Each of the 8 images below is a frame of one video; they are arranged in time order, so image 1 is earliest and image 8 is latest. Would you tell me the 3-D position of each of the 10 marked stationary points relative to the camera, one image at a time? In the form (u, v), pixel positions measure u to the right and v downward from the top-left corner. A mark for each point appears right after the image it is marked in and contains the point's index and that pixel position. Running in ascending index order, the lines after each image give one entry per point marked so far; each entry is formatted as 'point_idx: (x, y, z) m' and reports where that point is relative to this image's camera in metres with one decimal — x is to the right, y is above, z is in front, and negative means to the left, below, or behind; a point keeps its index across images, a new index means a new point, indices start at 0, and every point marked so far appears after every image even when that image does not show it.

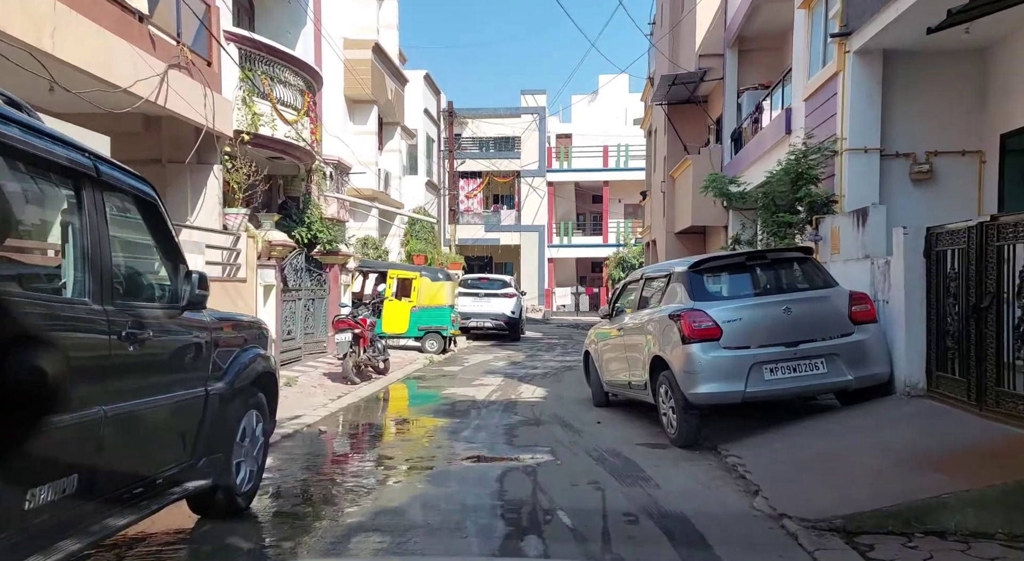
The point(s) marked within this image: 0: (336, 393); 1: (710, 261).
0: (-2.5, -1.6, +11.9) m
1: (+1.9, +0.2, +8.1) m
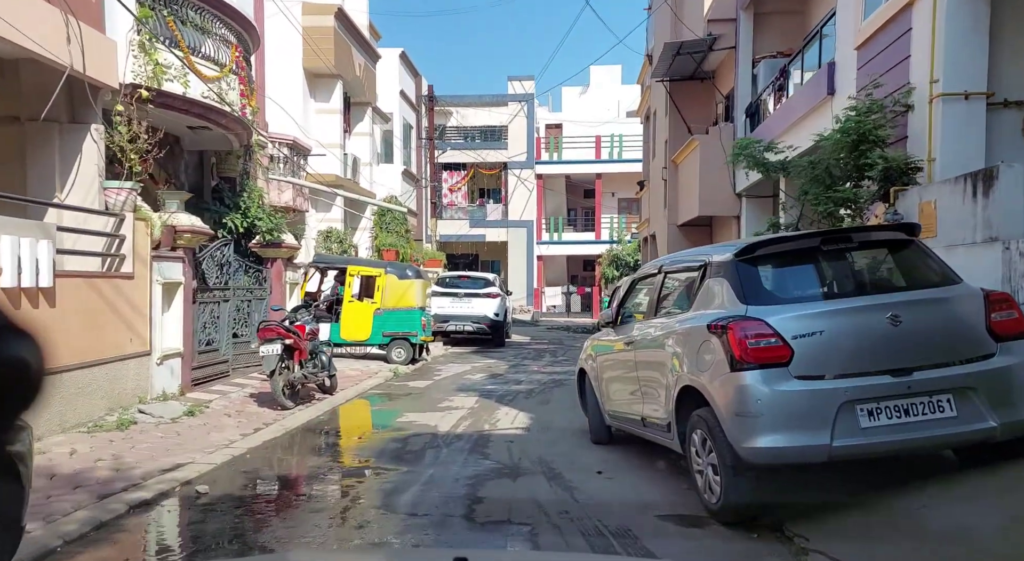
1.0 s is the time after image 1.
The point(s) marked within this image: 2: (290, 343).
0: (-2.8, -1.5, +9.2) m
1: (+1.7, +0.2, +5.5) m
2: (-2.6, -0.7, +9.9) m
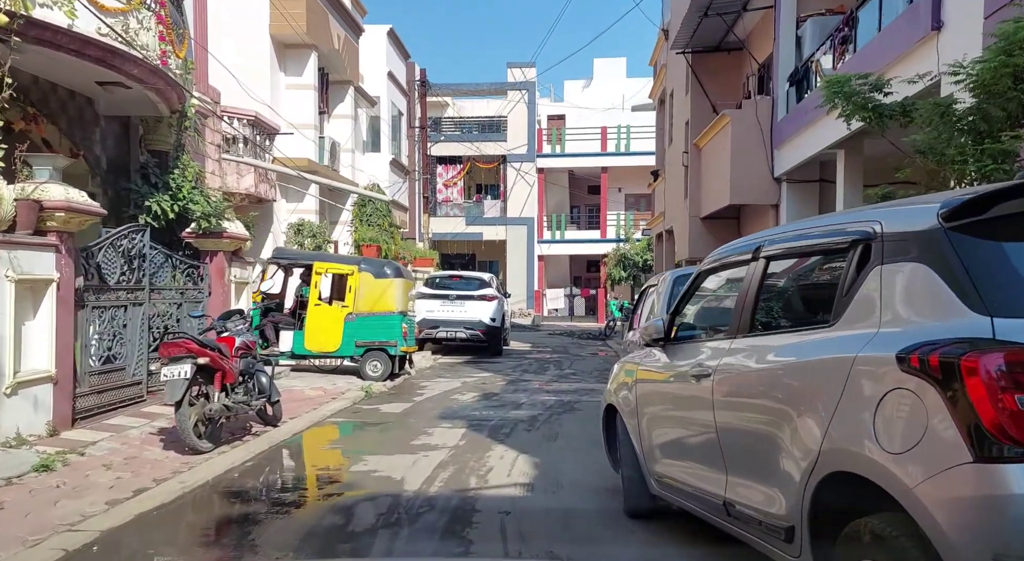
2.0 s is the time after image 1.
0: (-2.8, -1.5, +6.6) m
1: (+1.6, +0.3, +2.8) m
2: (-2.6, -0.7, +7.2) m
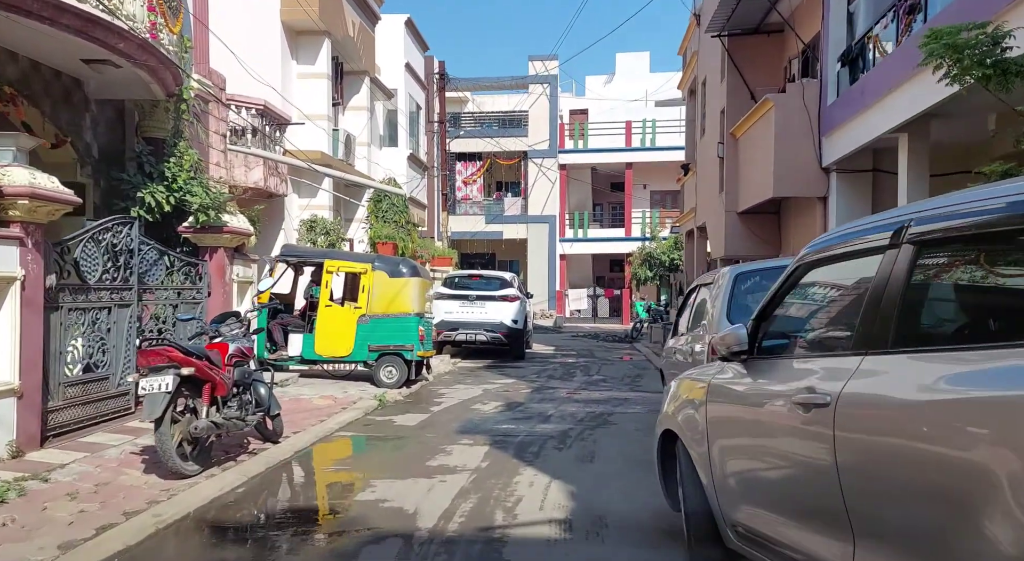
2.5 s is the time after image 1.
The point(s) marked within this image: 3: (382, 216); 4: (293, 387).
0: (-2.6, -1.5, +5.6) m
1: (+1.8, +0.3, +1.8) m
2: (-2.4, -0.7, +6.3) m
3: (-3.0, +1.5, +19.1) m
4: (-2.9, -1.4, +11.3) m
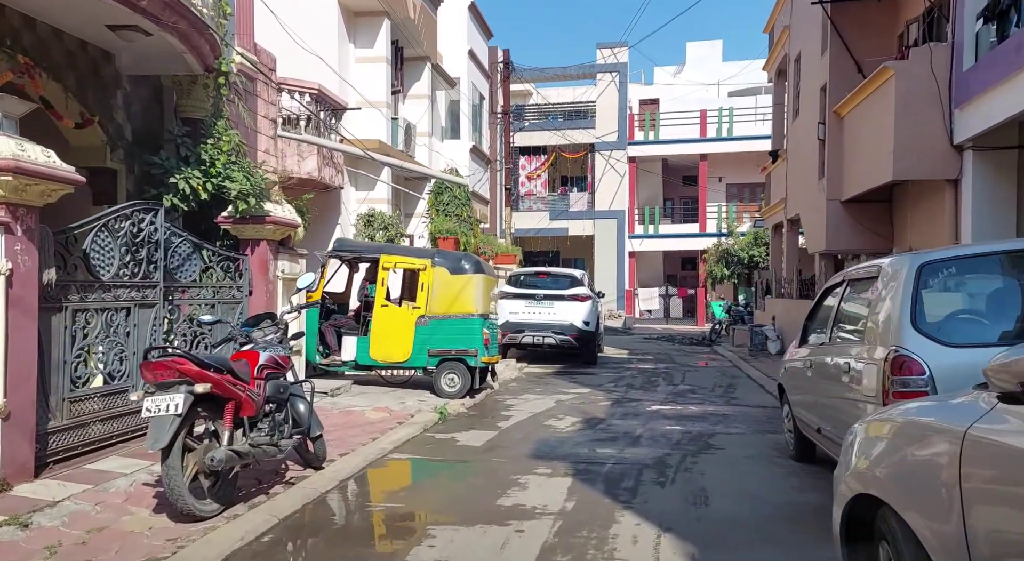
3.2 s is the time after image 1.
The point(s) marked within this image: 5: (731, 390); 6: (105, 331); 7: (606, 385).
0: (-2.0, -1.5, +4.4) m
1: (+2.0, +0.3, +0.3) m
2: (-1.8, -0.7, +5.1) m
3: (-1.5, +1.5, +17.8) m
4: (-2.0, -1.4, +10.1) m
5: (+3.2, -1.6, +12.3) m
6: (-3.1, -0.4, +6.4) m
7: (+1.5, -1.7, +13.3) m
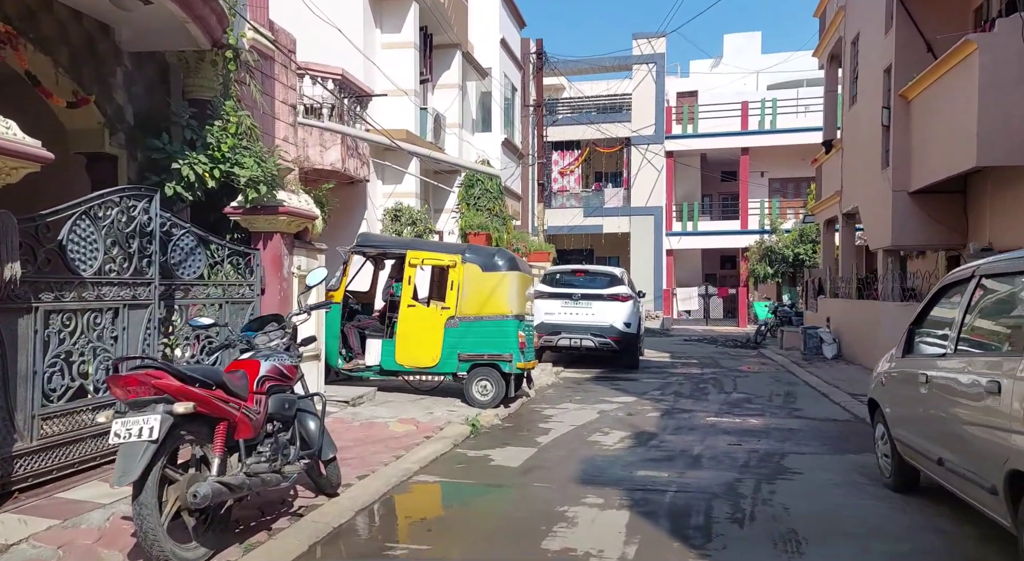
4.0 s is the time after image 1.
0: (-1.8, -1.4, +3.5) m
1: (+2.1, +0.3, -0.8) m
2: (-1.6, -0.6, +4.1) m
3: (-0.8, +1.6, +16.9) m
4: (-1.5, -1.4, +9.1) m
5: (+3.7, -1.6, +11.2) m
6: (-2.8, -0.4, +5.6) m
7: (+2.0, -1.6, +12.3) m
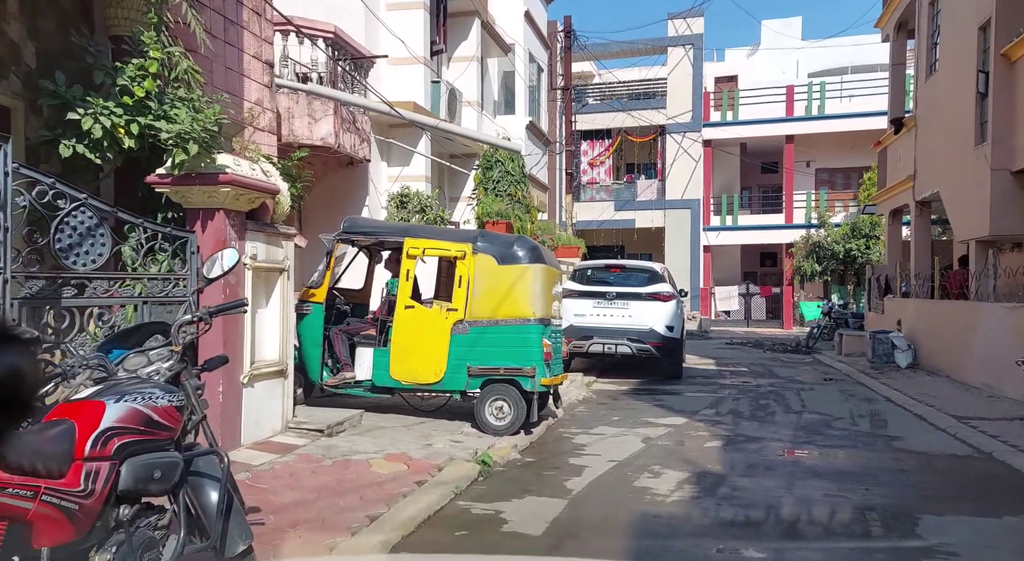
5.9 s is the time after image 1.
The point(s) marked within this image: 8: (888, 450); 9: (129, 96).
0: (-1.8, -1.4, +1.5) m
1: (+2.0, +0.4, -2.9) m
2: (-1.6, -0.6, +2.1) m
3: (-0.3, +1.6, +14.8) m
4: (-1.4, -1.3, +7.1) m
5: (+3.9, -1.6, +9.0) m
6: (-2.7, -0.3, +3.6) m
7: (+2.3, -1.6, +10.2) m
8: (+3.7, -1.6, +8.4) m
9: (-2.7, +1.3, +6.1) m
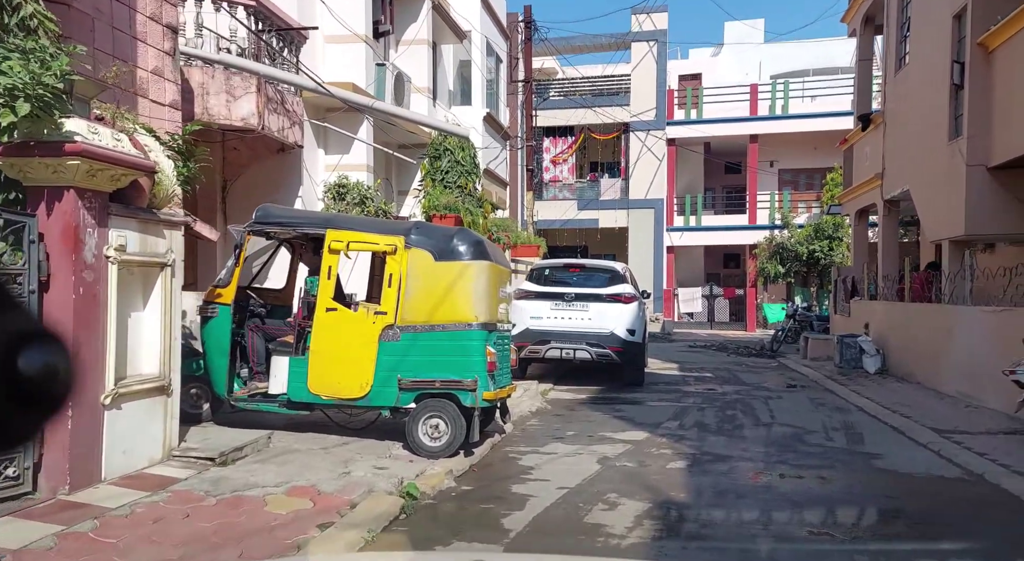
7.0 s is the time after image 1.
0: (-2.0, -1.4, +0.3) m
1: (+1.9, +0.4, -3.9) m
2: (-1.8, -0.6, +1.0) m
3: (-1.1, +1.6, +13.7) m
4: (-1.8, -1.3, +6.0) m
5: (+3.4, -1.6, +8.1) m
6: (-3.1, -0.3, +2.4) m
7: (+1.7, -1.6, +9.2) m
8: (+3.2, -1.6, +7.4) m
9: (-3.1, +1.3, +4.9) m
